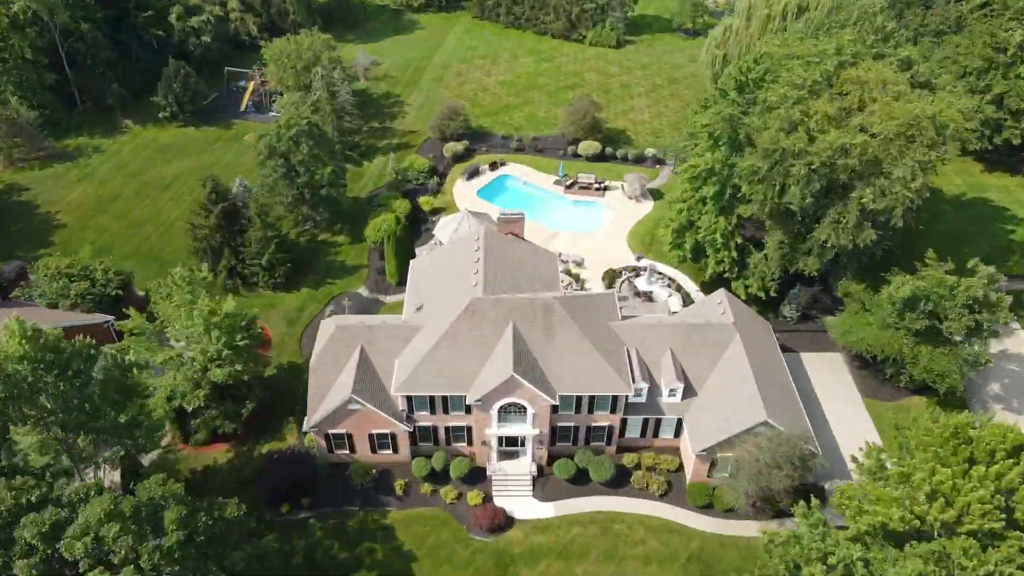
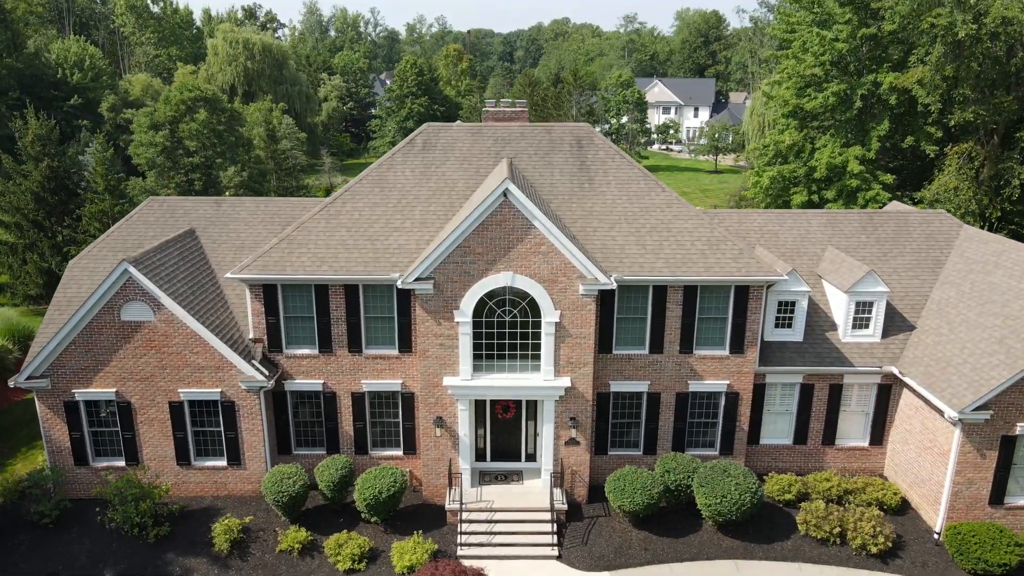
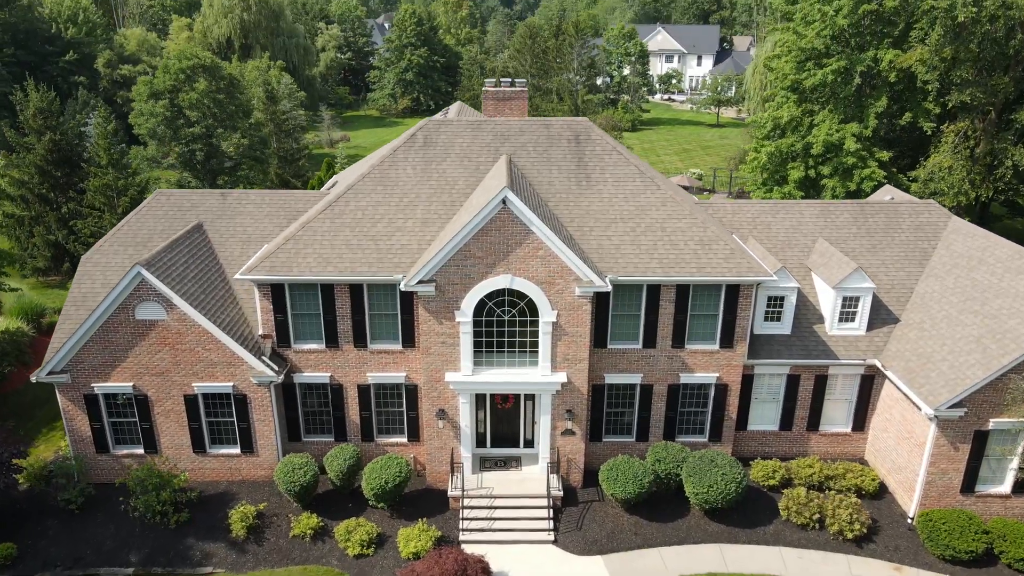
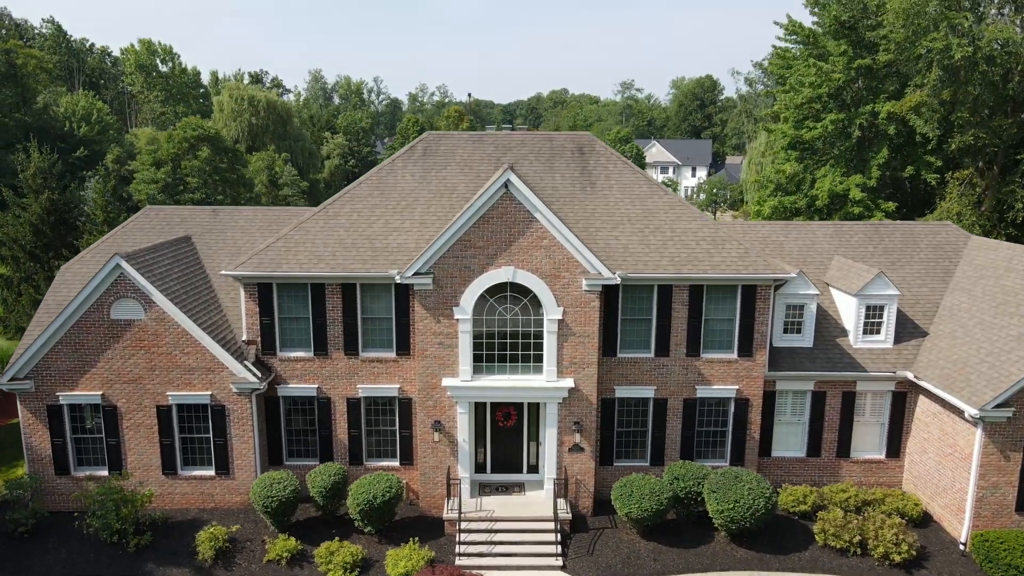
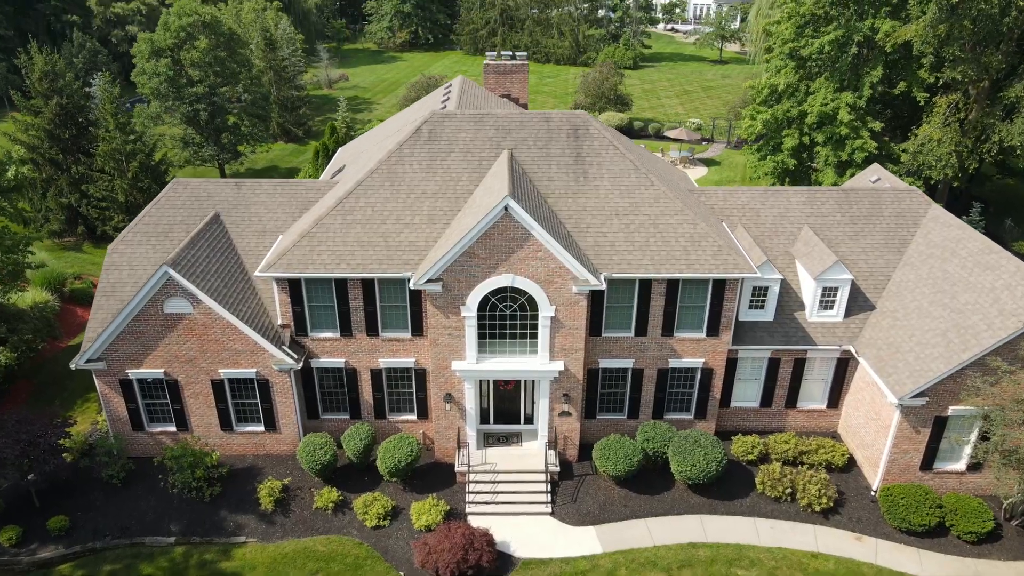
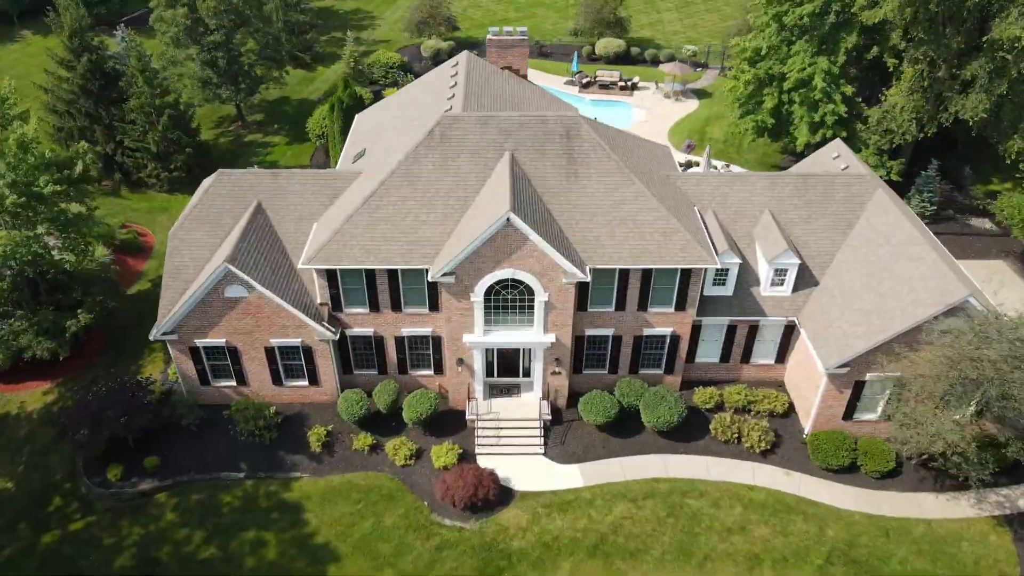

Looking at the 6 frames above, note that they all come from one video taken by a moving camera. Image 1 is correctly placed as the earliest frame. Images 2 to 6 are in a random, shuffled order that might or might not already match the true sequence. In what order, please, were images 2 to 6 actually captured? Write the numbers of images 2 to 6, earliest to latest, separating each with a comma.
6, 5, 3, 2, 4
